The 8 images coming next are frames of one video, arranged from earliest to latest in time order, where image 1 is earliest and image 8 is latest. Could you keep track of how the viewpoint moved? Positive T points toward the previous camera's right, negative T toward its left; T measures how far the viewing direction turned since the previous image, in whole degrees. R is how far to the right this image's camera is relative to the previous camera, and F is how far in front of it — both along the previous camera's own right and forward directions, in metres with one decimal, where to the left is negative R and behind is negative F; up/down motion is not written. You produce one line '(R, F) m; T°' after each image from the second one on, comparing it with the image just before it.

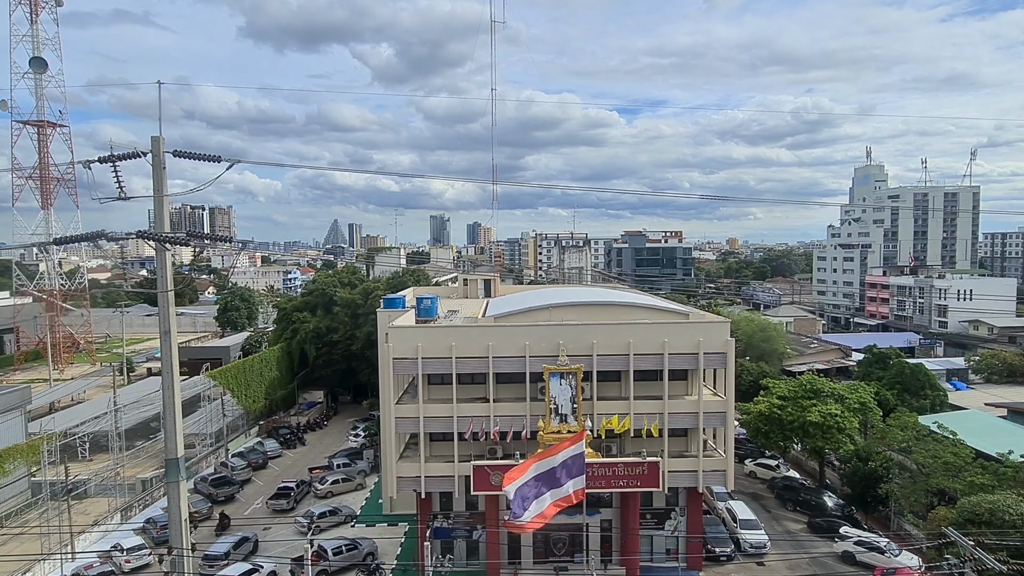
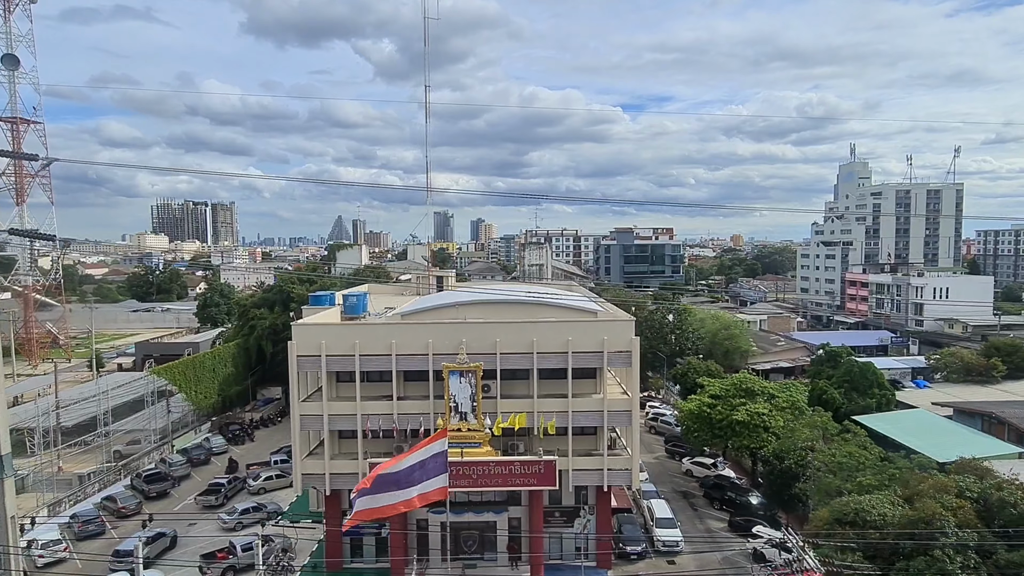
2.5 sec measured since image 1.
(+2.6, 0.0) m; 0°
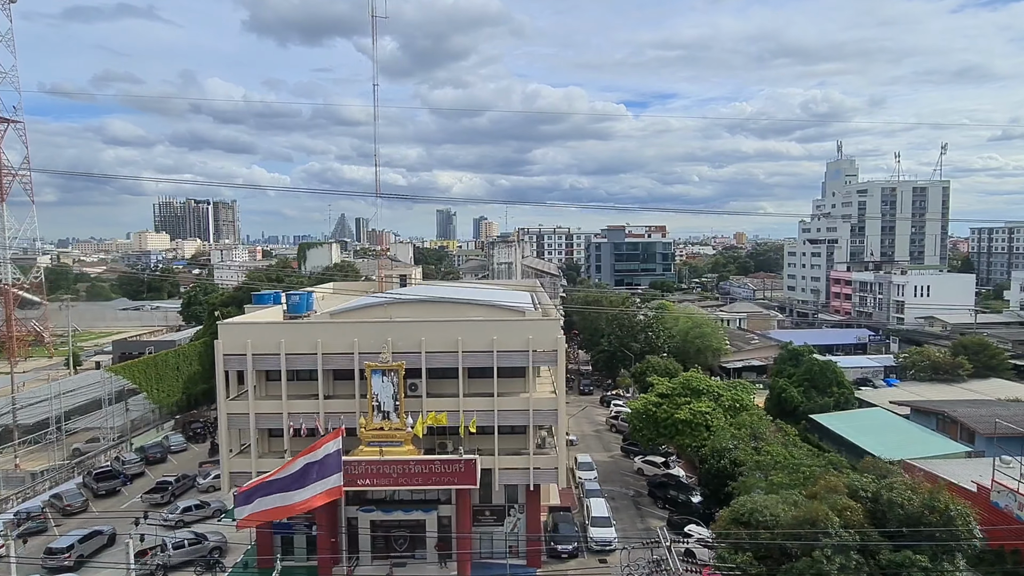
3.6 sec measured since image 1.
(+2.0, 0.0) m; 0°
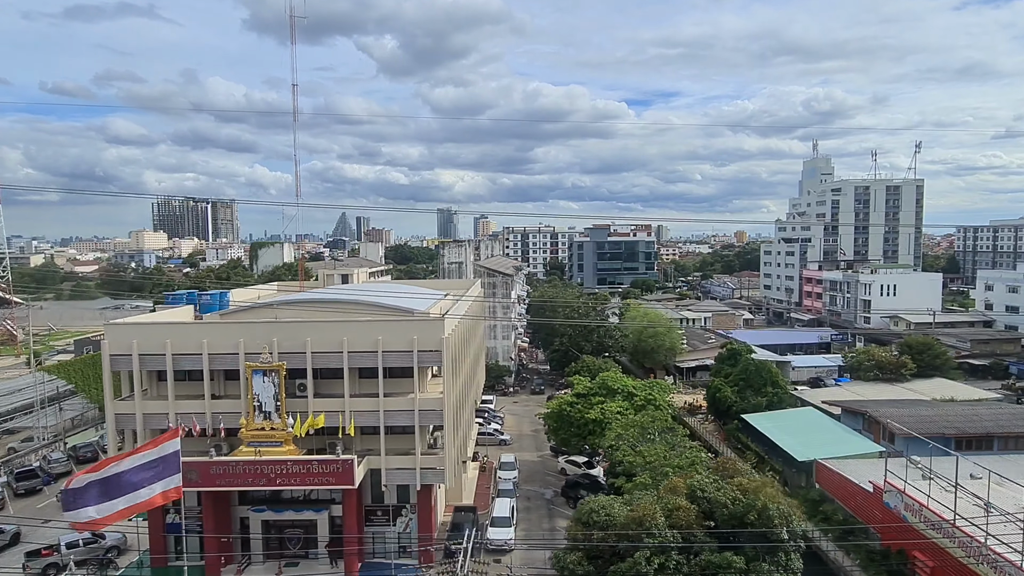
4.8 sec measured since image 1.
(+3.0, 0.0) m; 0°
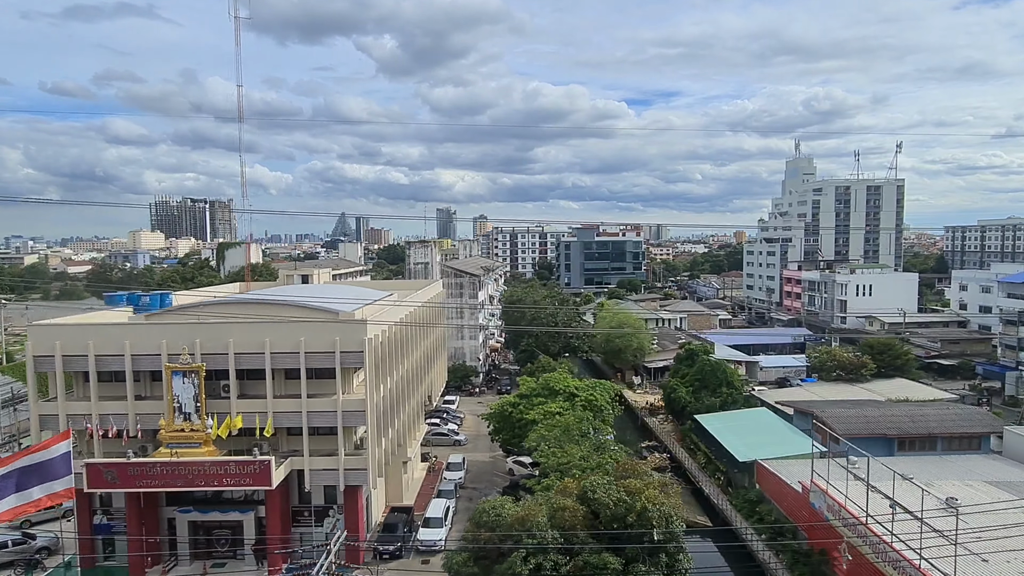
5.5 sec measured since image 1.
(+2.0, 0.0) m; 0°
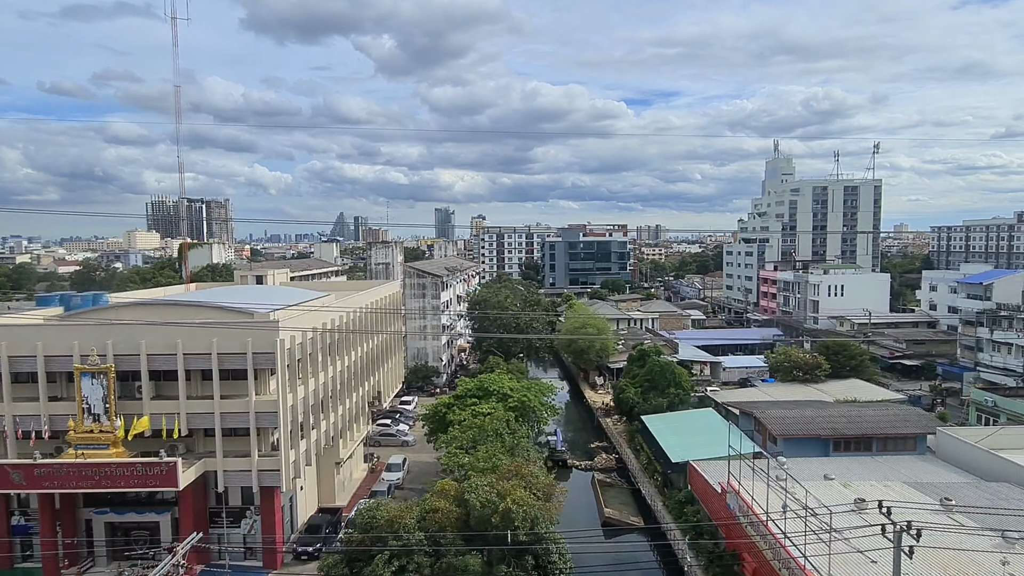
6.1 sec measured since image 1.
(+2.3, 0.0) m; 0°
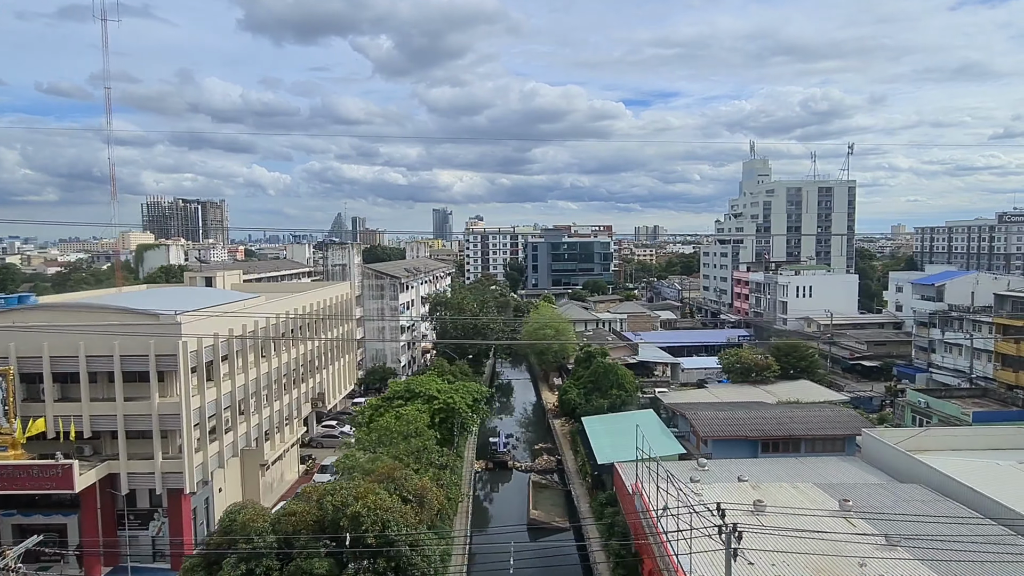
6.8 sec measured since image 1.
(+2.5, 0.0) m; 0°
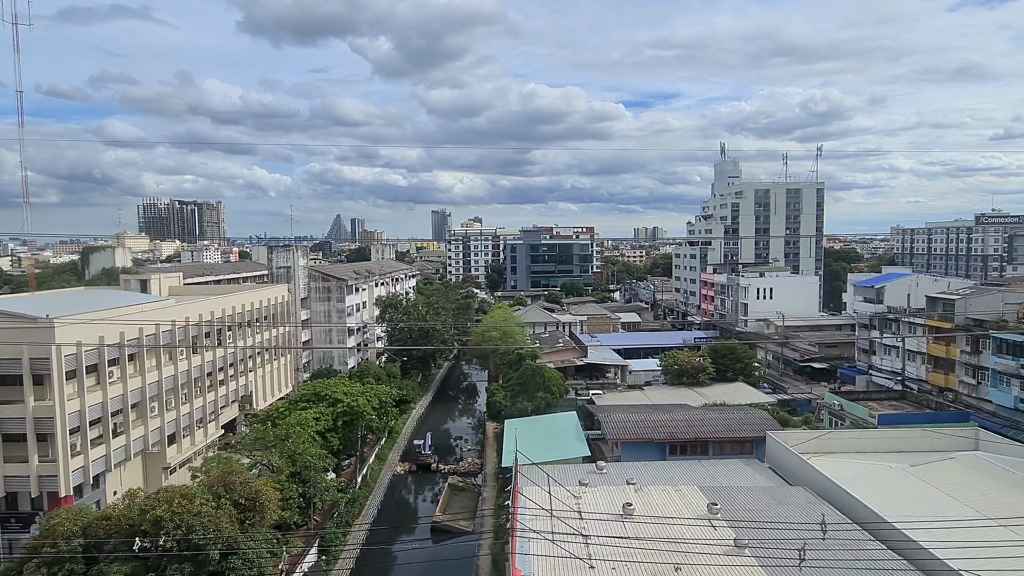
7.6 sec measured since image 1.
(+3.3, 0.0) m; 0°
